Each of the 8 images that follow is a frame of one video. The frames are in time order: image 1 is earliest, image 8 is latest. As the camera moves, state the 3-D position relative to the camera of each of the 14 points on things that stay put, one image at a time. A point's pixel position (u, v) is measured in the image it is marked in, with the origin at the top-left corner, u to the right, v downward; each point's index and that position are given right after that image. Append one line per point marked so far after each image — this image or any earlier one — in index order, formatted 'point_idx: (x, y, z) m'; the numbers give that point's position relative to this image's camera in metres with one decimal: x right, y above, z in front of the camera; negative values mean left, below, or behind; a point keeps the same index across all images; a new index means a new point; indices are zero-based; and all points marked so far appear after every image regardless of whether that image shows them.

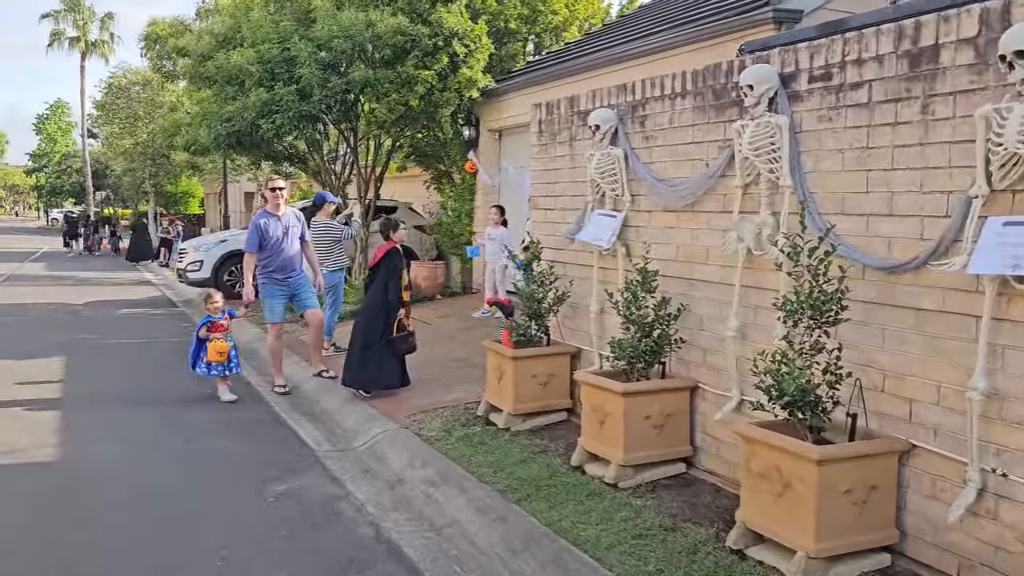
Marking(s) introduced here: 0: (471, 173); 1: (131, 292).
0: (-0.7, +1.8, +13.7) m
1: (-8.5, -0.1, +19.1) m
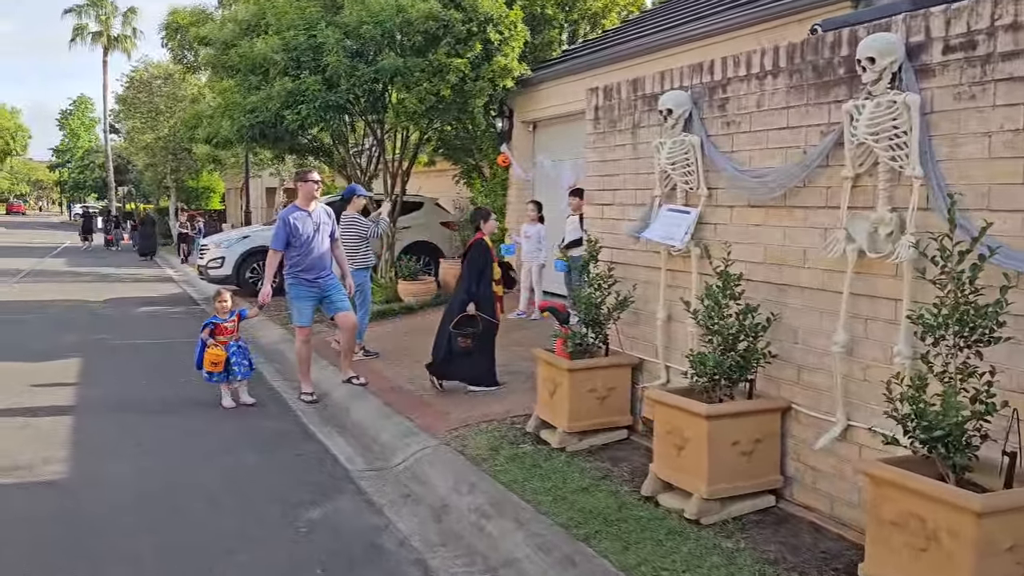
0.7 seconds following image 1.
0: (-0.1, +1.8, +13.1) m
1: (-7.9, 0.0, +18.7) m
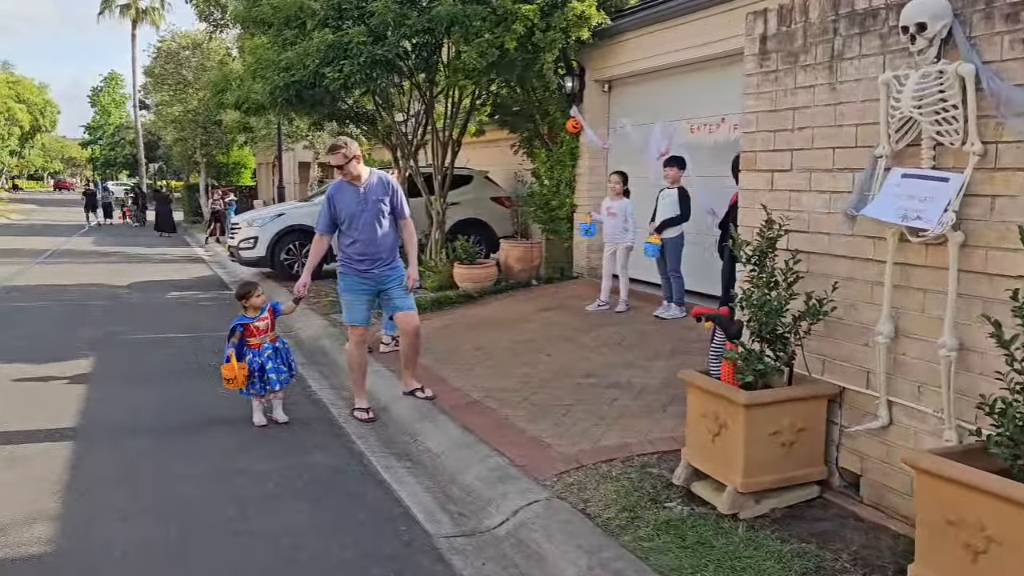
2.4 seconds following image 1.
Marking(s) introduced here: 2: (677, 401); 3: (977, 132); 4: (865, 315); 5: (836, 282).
0: (+0.8, +2.1, +11.4) m
1: (-6.8, +0.4, +17.3) m
2: (+1.1, -0.8, +5.9) m
3: (+1.8, +0.6, +3.3) m
4: (+1.6, -0.1, +3.9) m
5: (+1.5, 0.0, +4.0) m
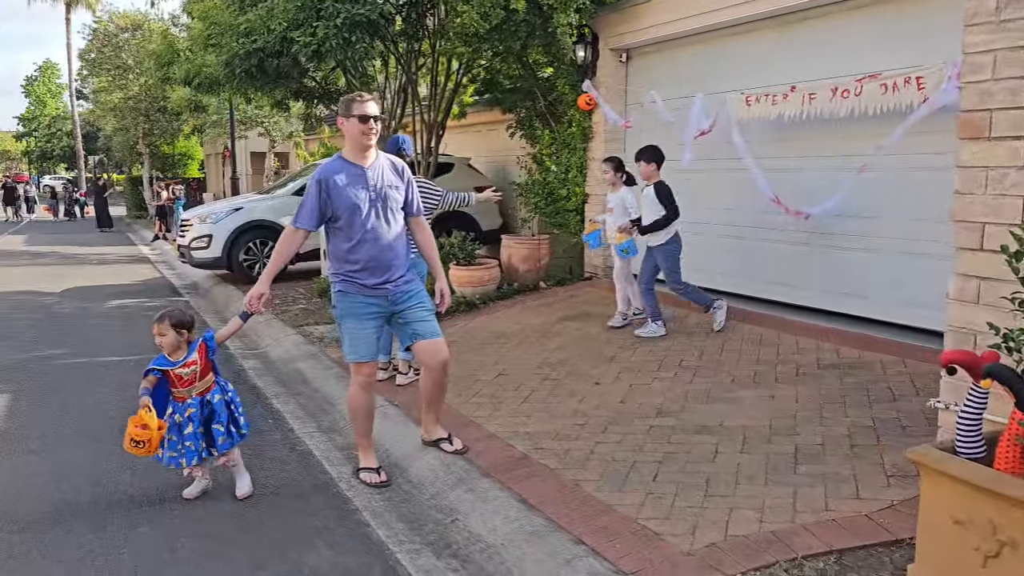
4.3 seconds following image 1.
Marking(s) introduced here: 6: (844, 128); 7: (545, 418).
0: (+0.8, +2.0, +9.9) m
1: (-7.0, +0.3, +15.3) m
2: (+1.5, -0.9, +4.4) m
3: (+2.3, +0.5, +1.8) m
4: (+2.1, -0.2, +2.4) m
5: (+2.0, -0.1, +2.5) m
6: (+2.7, +1.3, +7.0) m
7: (+0.2, -0.8, +5.4) m
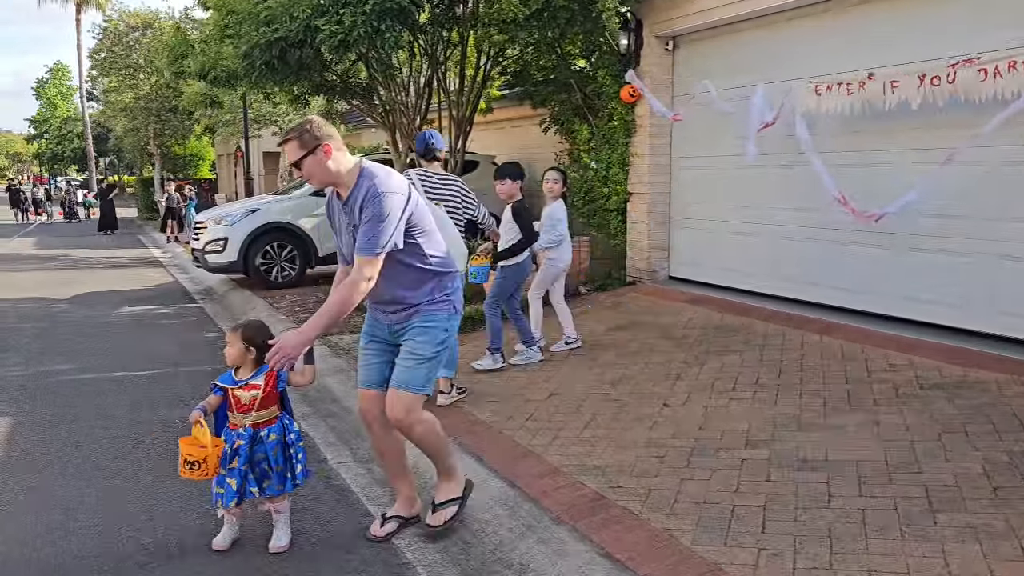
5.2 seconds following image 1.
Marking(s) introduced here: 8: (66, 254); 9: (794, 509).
0: (+1.2, +2.0, +9.2) m
1: (-6.6, +0.2, +14.8) m
2: (+1.8, -0.9, +3.7) m
3: (+2.6, +0.5, +1.1) m
4: (+2.4, -0.3, +1.7) m
5: (+2.3, -0.1, +1.8) m
6: (+3.1, +1.3, +6.3) m
7: (+0.6, -0.9, +4.8) m
8: (-10.3, +0.8, +19.7) m
9: (+1.3, -1.0, +3.8) m
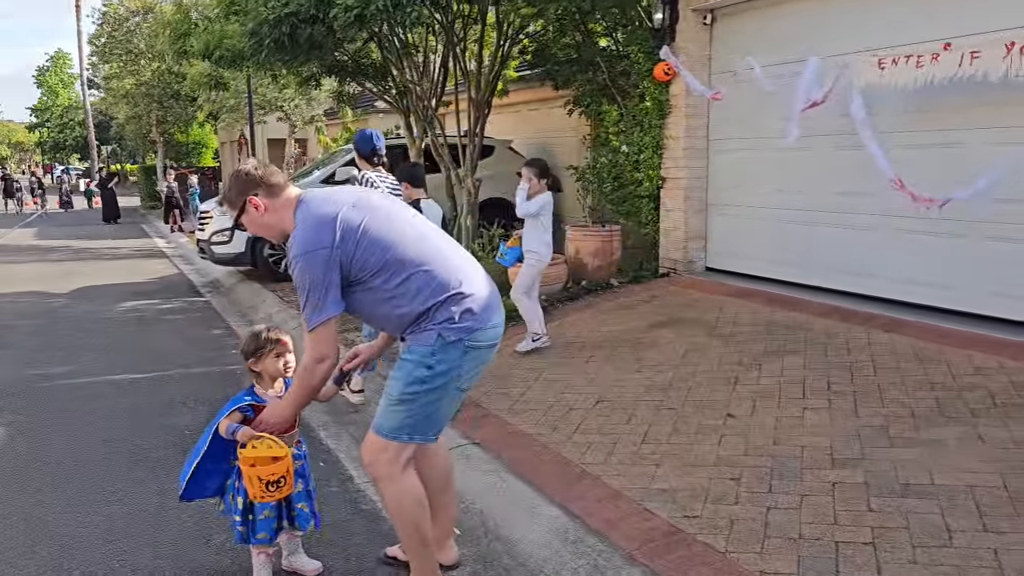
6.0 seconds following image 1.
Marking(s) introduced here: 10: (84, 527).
0: (+1.5, +2.1, +8.6) m
1: (-6.3, +0.3, +14.2) m
2: (+2.1, -0.9, +3.1) m
3: (+2.8, +0.4, +0.5) m
4: (+2.6, -0.3, +1.1) m
5: (+2.5, -0.2, +1.2) m
6: (+3.3, +1.3, +5.7) m
7: (+0.8, -0.9, +4.2) m
8: (-10.0, +1.0, +19.2) m
9: (+1.5, -1.0, +3.2) m
10: (-2.1, -1.1, +4.1) m
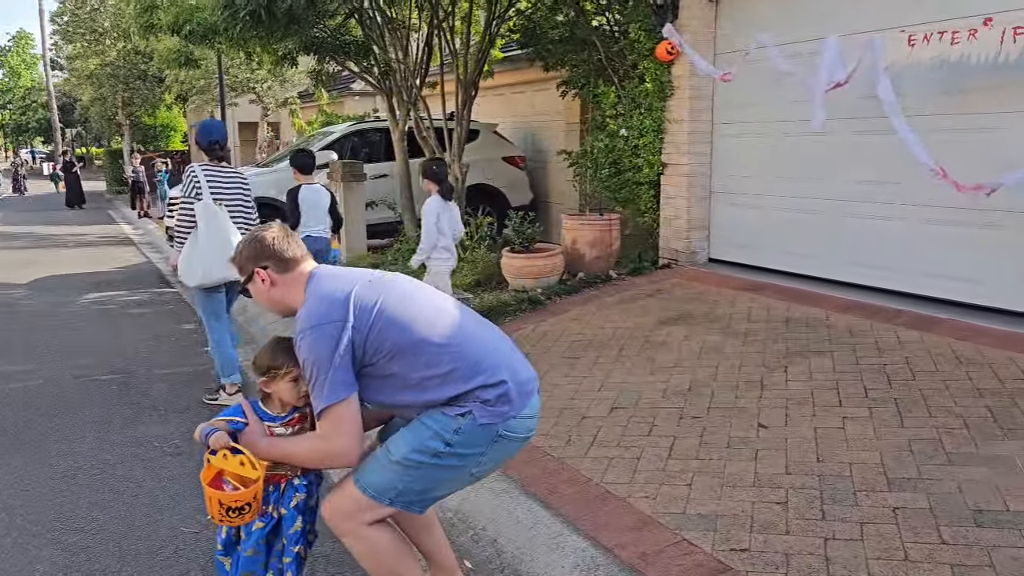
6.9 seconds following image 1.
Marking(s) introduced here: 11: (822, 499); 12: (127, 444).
0: (+1.4, +2.1, +8.1) m
1: (-6.5, +0.5, +13.5) m
2: (+2.2, -0.9, +2.7) m
3: (+3.0, +0.4, +0.1) m
4: (+2.8, -0.4, +0.7) m
5: (+2.7, -0.2, +0.8) m
6: (+3.3, +1.3, +5.3) m
7: (+0.9, -0.9, +3.7) m
8: (-10.4, +1.2, +18.4) m
9: (+1.6, -1.0, +2.8) m
10: (-2.0, -1.1, +3.6) m
11: (+1.3, -0.9, +3.5) m
12: (-2.2, -0.9, +5.0) m
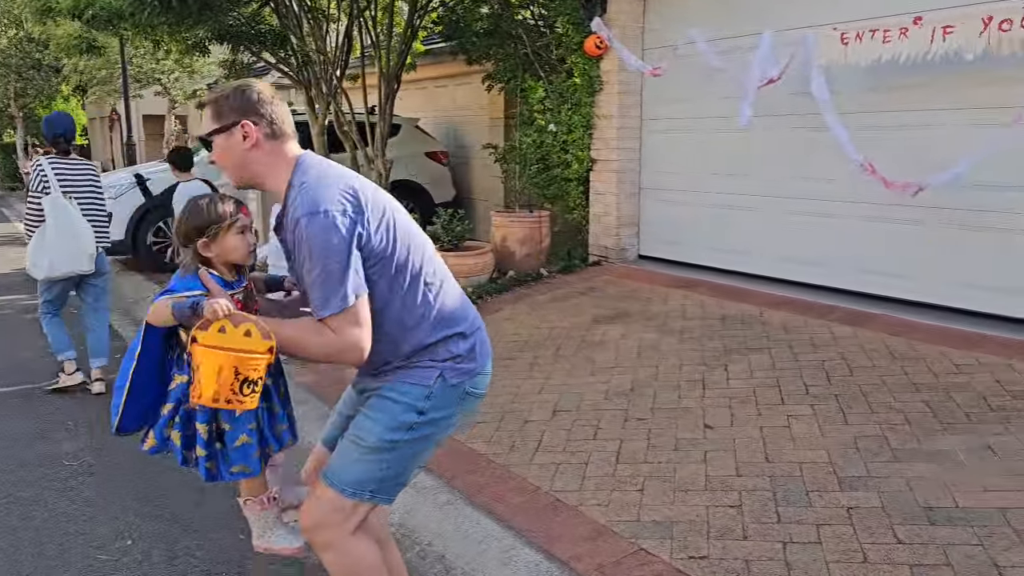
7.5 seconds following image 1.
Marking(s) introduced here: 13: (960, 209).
0: (+0.7, +2.2, +8.0) m
1: (-7.7, +0.4, +12.6) m
2: (+2.1, -0.9, +2.8) m
3: (+3.1, +0.4, +0.3) m
4: (+2.9, -0.3, +0.8) m
5: (+2.8, -0.2, +0.9) m
6: (+2.9, +1.4, +5.4) m
7: (+0.7, -0.9, +3.7) m
8: (-12.0, +1.1, +17.1) m
9: (+1.5, -1.0, +2.8) m
10: (-2.2, -1.2, +3.2) m
11: (+1.1, -0.9, +3.5) m
12: (-2.6, -0.9, +4.6) m
13: (+2.9, +0.5, +5.6) m
